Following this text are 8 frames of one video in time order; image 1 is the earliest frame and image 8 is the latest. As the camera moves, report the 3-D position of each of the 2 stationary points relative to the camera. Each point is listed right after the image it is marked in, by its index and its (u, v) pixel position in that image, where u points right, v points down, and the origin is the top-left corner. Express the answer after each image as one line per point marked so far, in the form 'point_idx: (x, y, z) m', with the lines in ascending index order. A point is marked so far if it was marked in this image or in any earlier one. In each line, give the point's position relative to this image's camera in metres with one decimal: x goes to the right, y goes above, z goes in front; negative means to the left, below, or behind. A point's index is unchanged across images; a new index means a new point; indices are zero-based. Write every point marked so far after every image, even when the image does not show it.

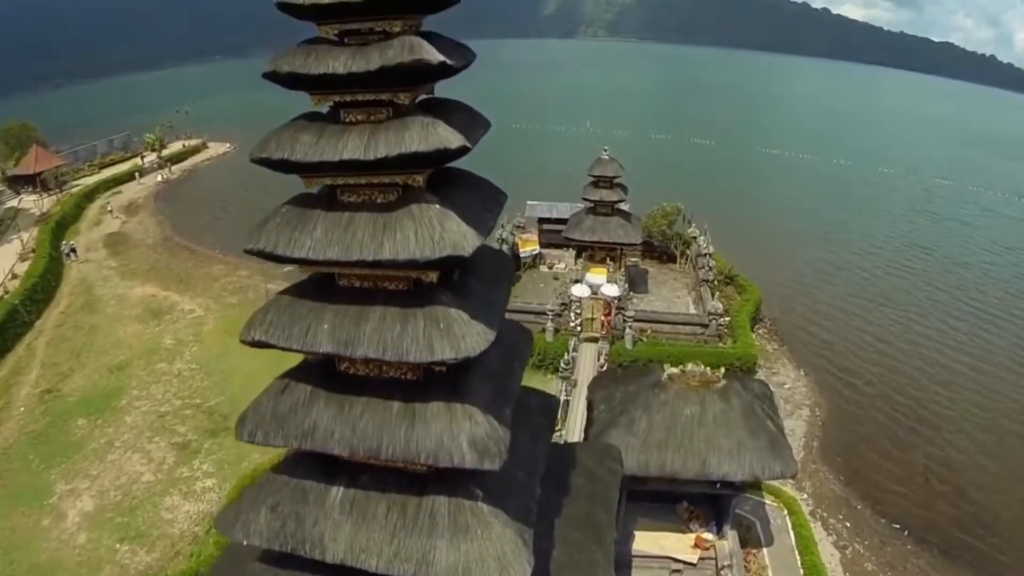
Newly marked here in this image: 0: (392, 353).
0: (-1.6, -0.9, +9.1) m
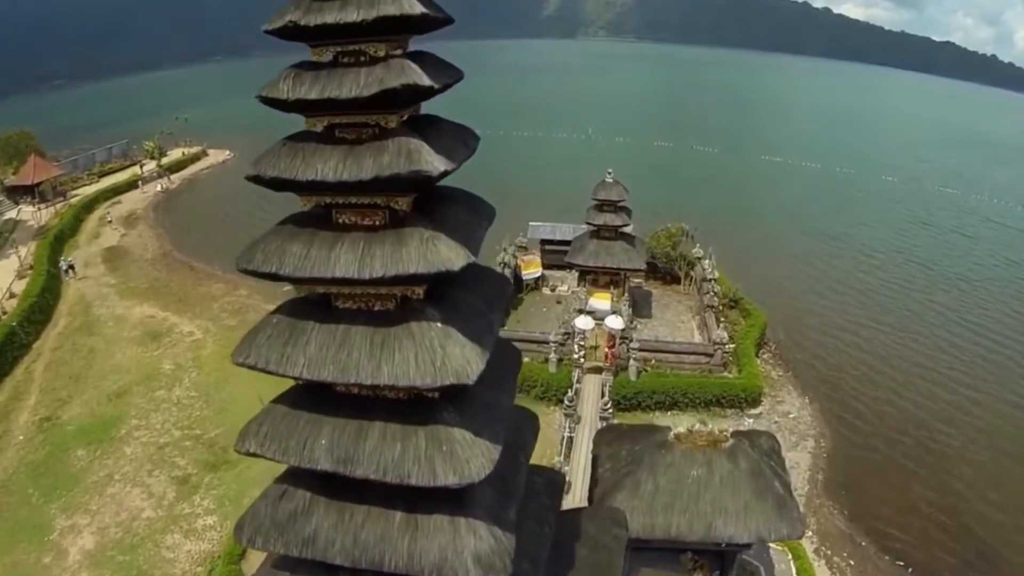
0: (-1.5, -2.4, +8.8) m
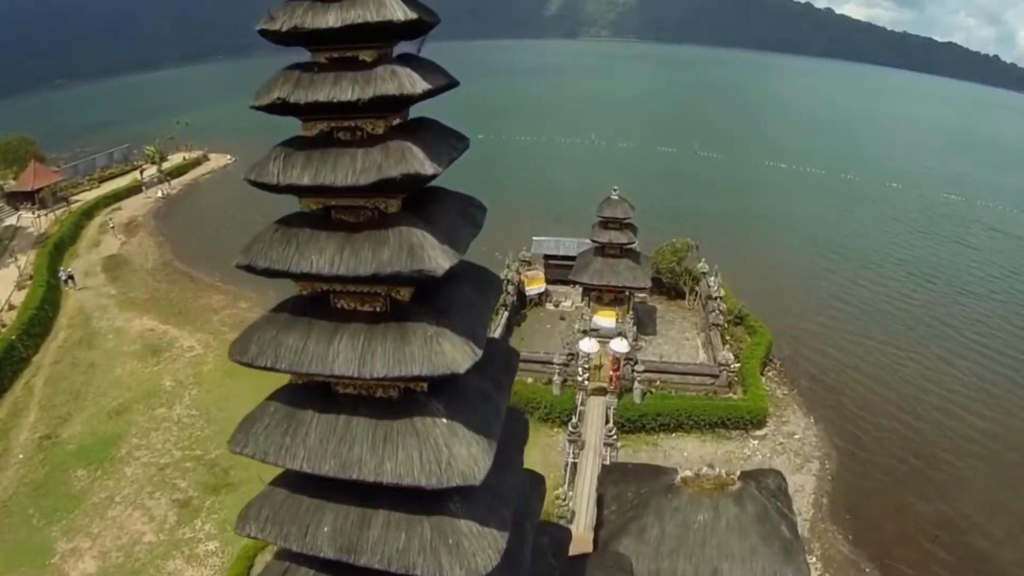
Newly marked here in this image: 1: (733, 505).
0: (-1.4, -3.5, +8.6) m
1: (+5.2, -5.1, +16.1) m
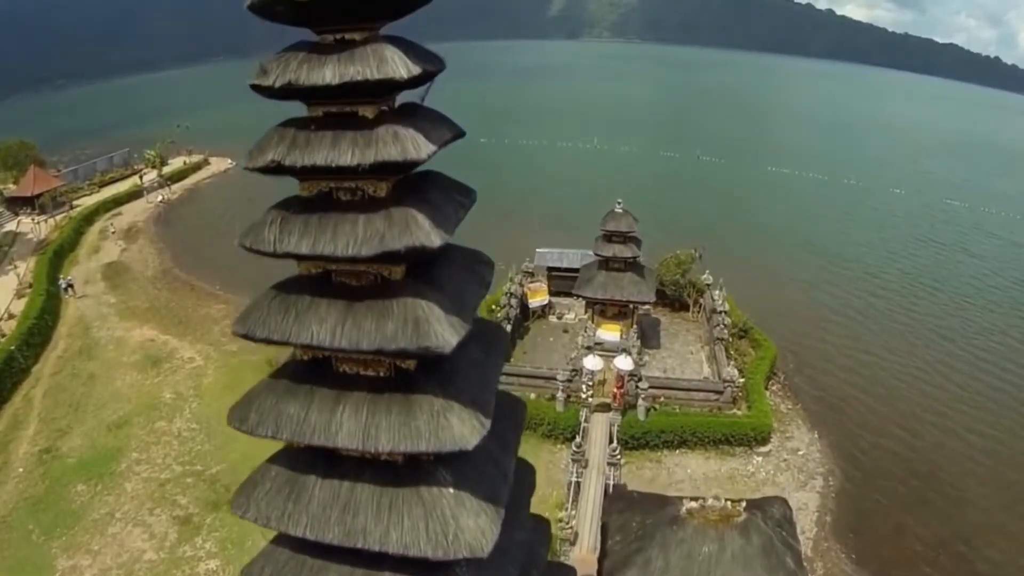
0: (-1.3, -4.2, +8.4) m
1: (+5.3, -5.8, +15.9) m
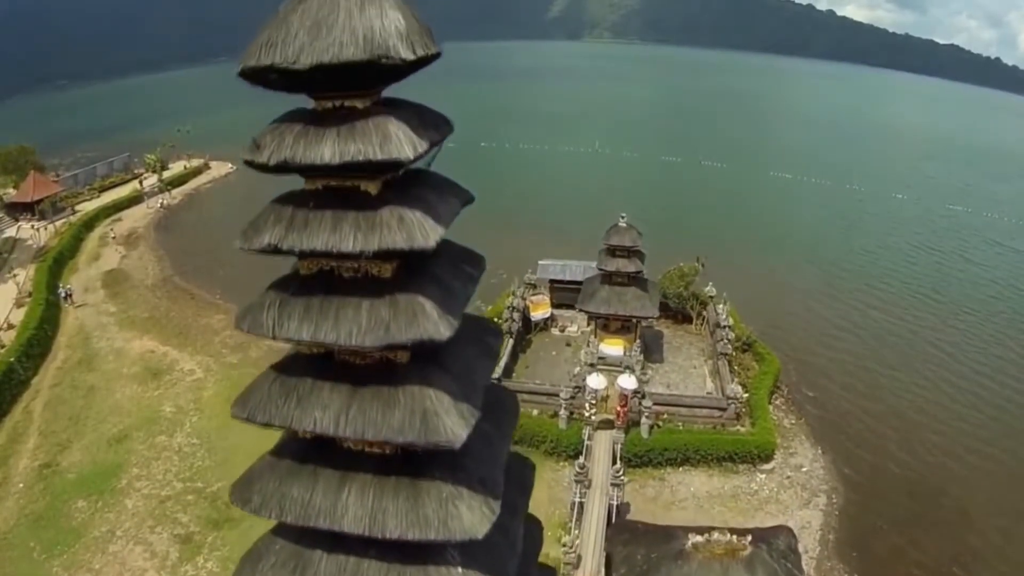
0: (-1.2, -5.0, +8.3) m
1: (+5.4, -6.5, +15.8) m
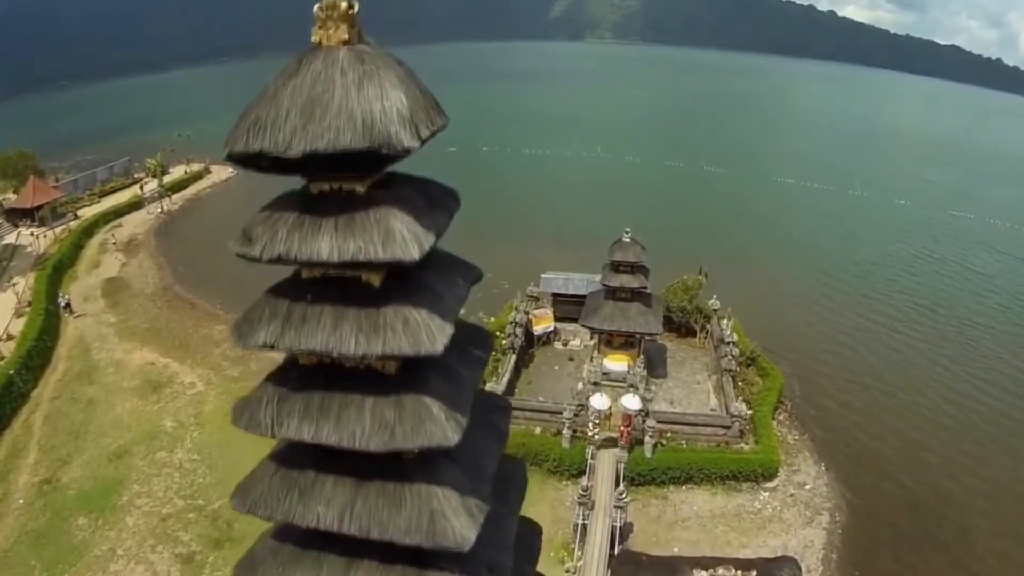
0: (-1.1, -5.9, +8.1) m
1: (+5.4, -7.3, +15.7) m
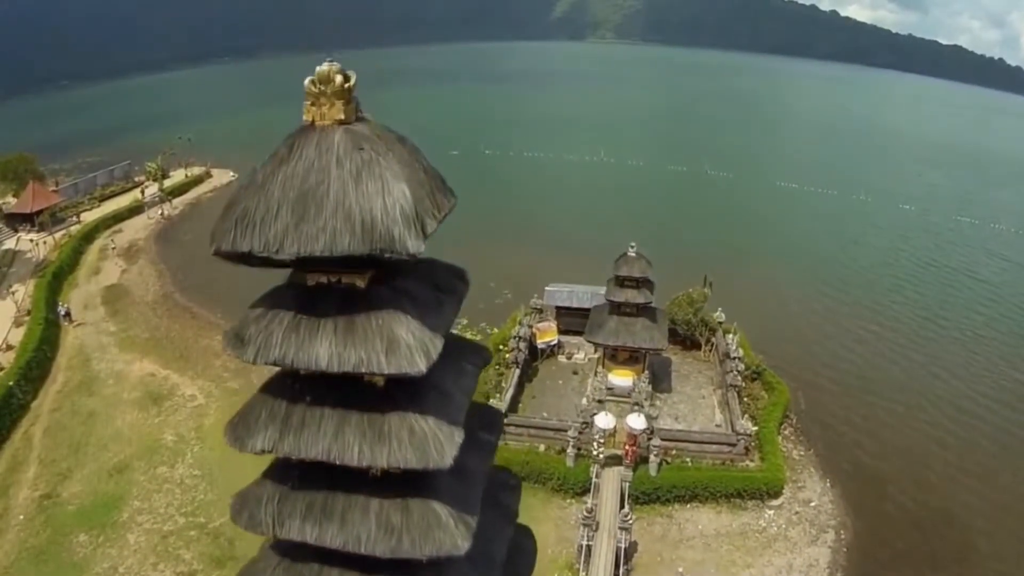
0: (-1.0, -6.7, +7.9) m
1: (+5.6, -8.1, +15.5) m
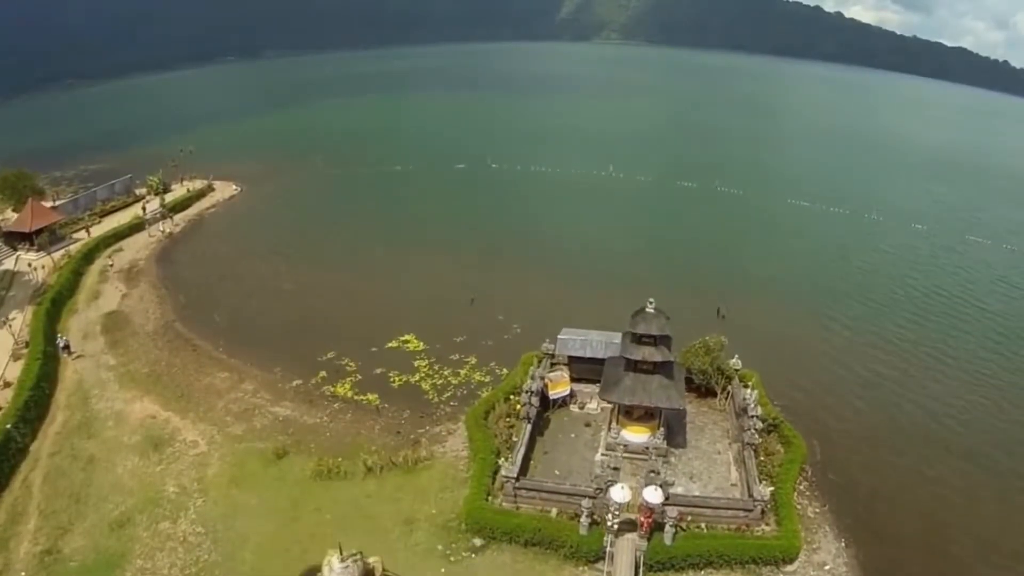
0: (-0.6, -9.7, +7.4) m
1: (+6.0, -10.8, +15.0) m
